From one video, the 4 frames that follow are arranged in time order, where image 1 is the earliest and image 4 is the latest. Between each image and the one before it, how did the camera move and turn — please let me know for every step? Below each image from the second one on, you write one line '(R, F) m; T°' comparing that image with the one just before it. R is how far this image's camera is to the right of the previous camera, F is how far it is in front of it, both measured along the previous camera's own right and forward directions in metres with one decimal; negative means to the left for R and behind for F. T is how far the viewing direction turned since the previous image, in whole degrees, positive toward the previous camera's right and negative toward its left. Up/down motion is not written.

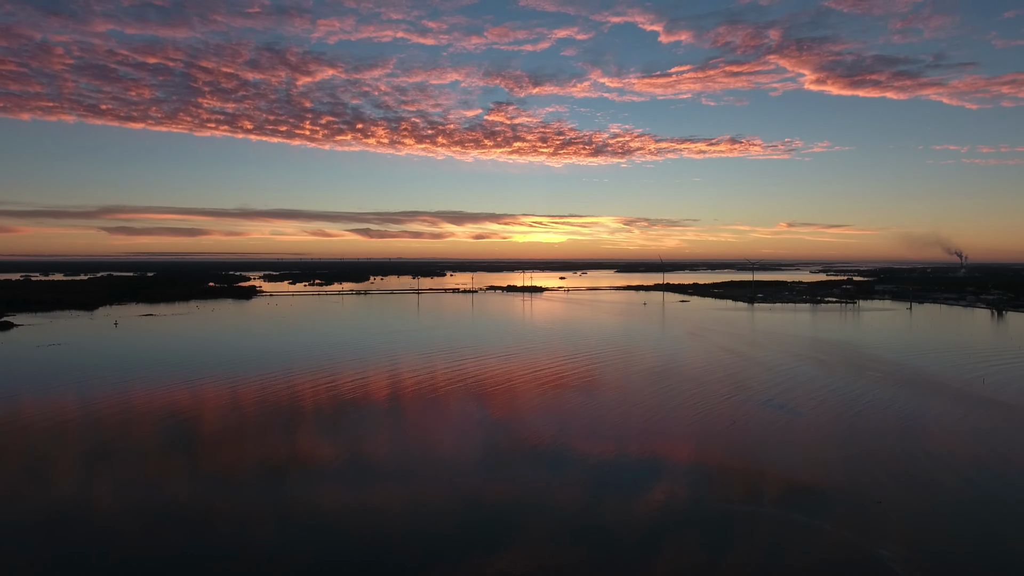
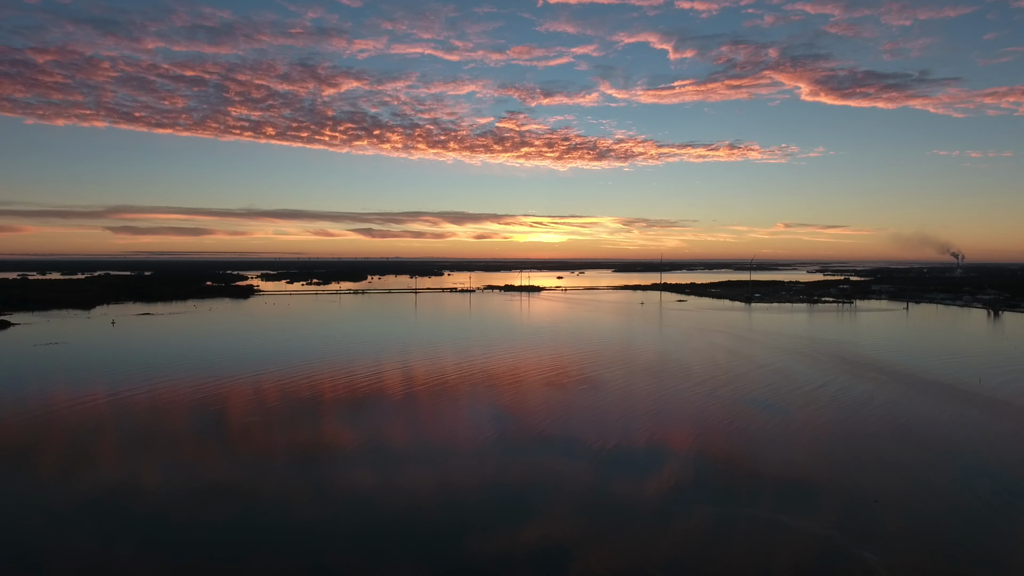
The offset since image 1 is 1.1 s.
(-0.9, -2.0) m; 0°
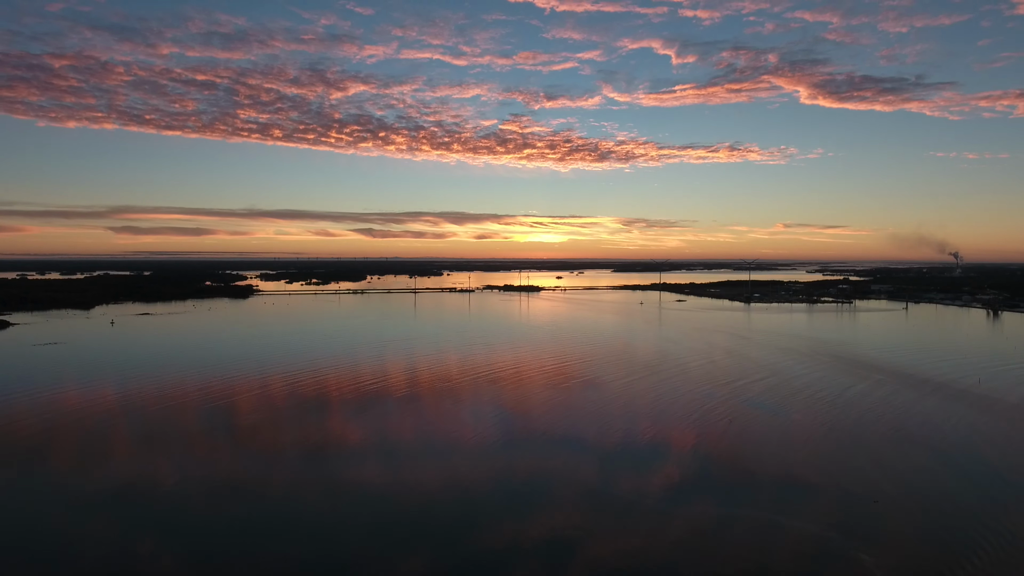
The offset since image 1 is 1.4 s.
(+0.9, +0.5) m; 0°
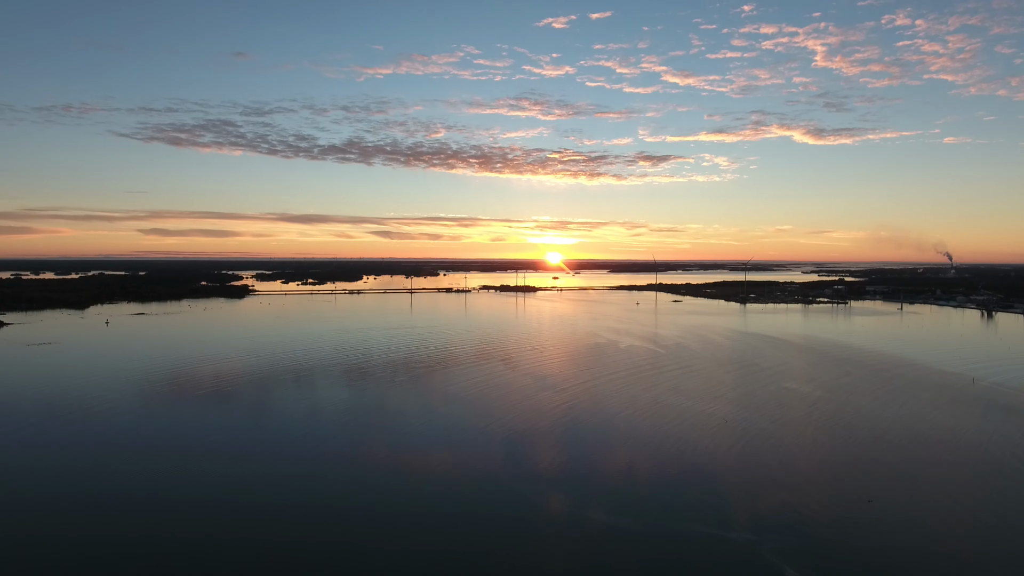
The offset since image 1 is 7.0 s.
(+0.1, -0.3) m; 0°
